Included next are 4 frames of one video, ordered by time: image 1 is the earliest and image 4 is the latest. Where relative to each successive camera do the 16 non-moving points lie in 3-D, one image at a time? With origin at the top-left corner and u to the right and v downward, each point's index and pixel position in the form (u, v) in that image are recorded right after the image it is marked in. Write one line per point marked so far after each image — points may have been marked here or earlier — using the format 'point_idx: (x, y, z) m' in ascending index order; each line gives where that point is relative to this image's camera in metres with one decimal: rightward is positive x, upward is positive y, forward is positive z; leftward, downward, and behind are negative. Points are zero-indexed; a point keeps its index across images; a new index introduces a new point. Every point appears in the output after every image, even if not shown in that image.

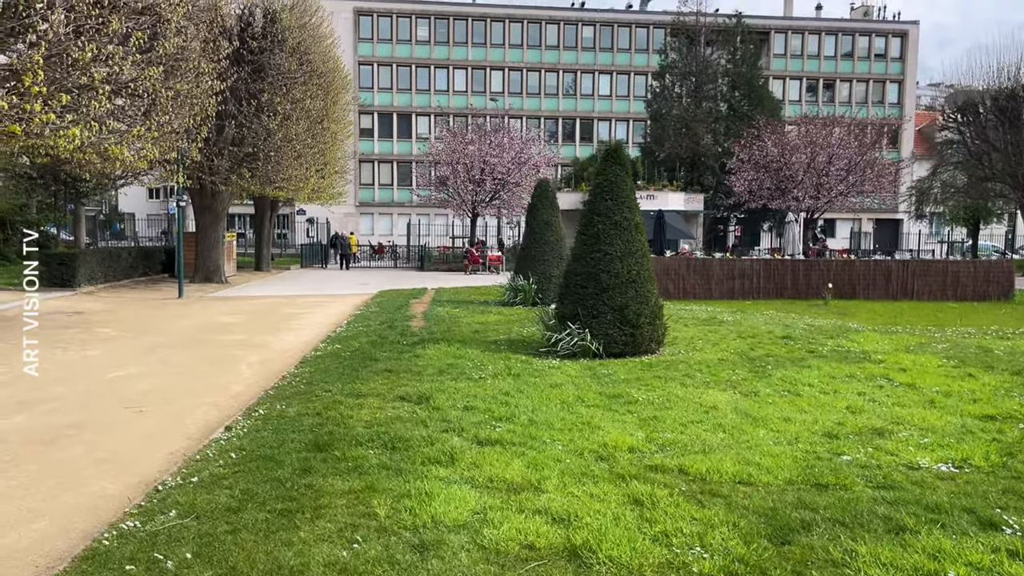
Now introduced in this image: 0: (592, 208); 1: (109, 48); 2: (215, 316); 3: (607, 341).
0: (+1.1, +1.1, +10.9) m
1: (-6.3, +3.7, +12.3) m
2: (-6.6, -0.6, +17.6) m
3: (+1.3, -0.7, +10.4) m
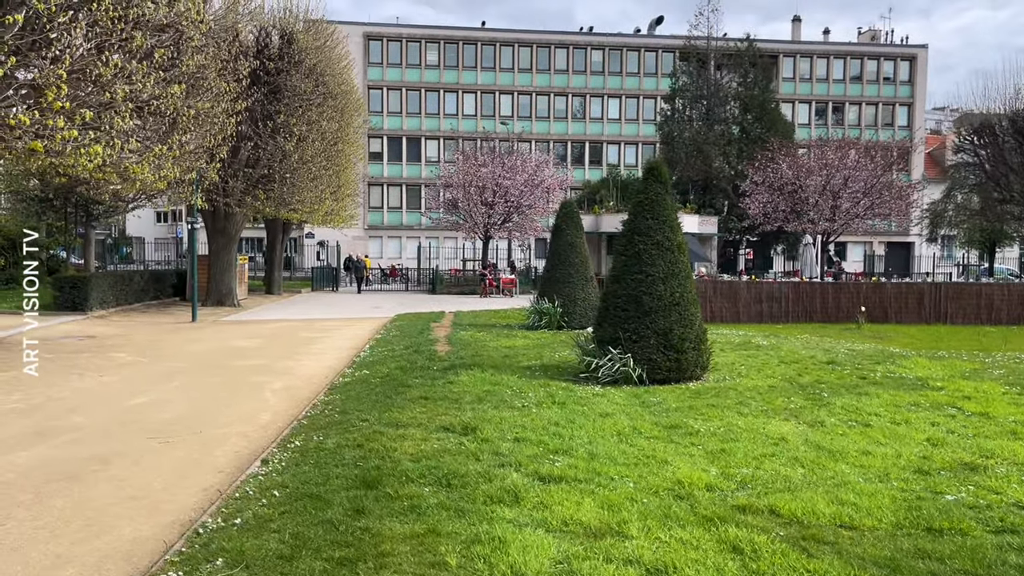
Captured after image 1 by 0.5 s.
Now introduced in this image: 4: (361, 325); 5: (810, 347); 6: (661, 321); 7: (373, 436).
0: (+1.6, +0.8, +10.5) m
1: (-5.8, +3.4, +12.0) m
2: (-6.1, -1.1, +17.1) m
3: (+1.7, -1.0, +10.0) m
4: (-3.8, -0.9, +19.8) m
5: (+5.2, -1.0, +13.8) m
6: (+1.9, -0.4, +10.0) m
7: (-1.3, -1.3, +7.1) m
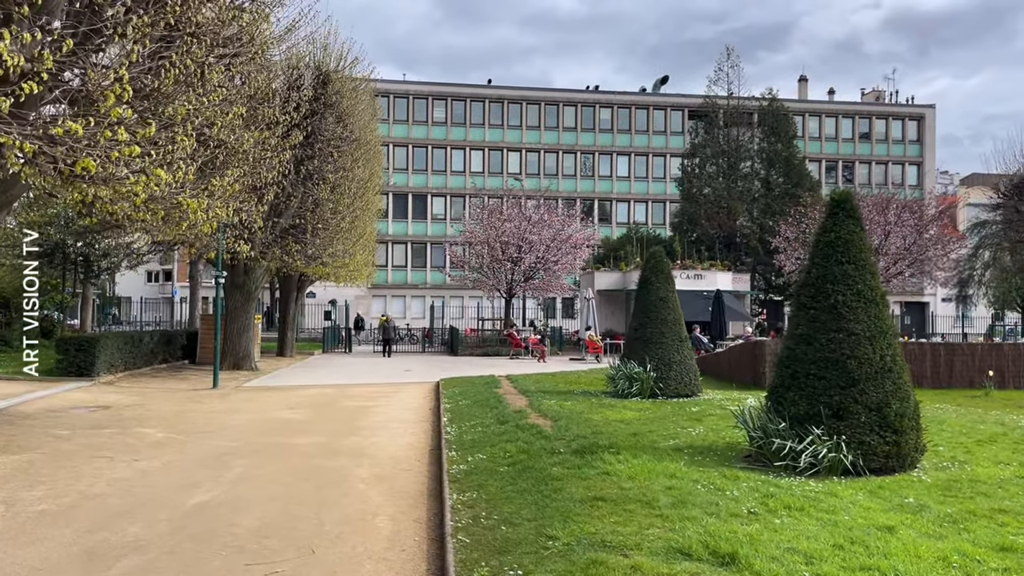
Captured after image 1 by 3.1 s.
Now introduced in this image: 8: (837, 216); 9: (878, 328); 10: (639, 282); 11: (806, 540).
0: (+3.3, +0.1, +8.5) m
1: (-4.1, +2.6, +10.0) m
2: (-4.5, -2.3, +14.8) m
3: (+3.5, -1.6, +7.8) m
4: (-2.3, -2.3, +17.5) m
5: (+6.9, -1.9, +11.6) m
6: (+3.6, -1.1, +7.9) m
7: (+0.5, -1.7, +4.9) m
8: (+3.6, +0.8, +8.7) m
9: (+3.8, -0.4, +8.1) m
10: (+2.5, +0.1, +15.4) m
11: (+2.0, -1.7, +5.3) m
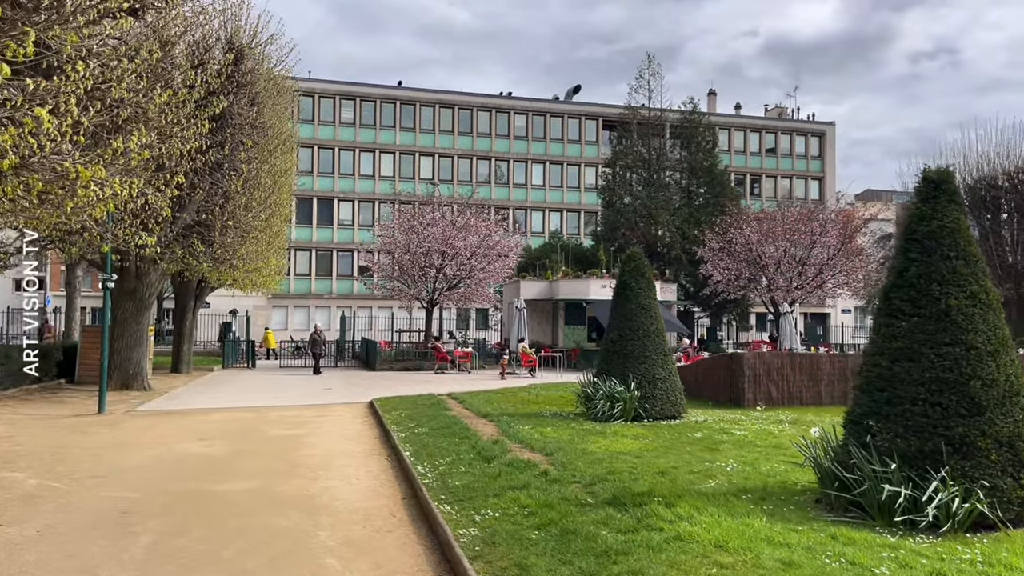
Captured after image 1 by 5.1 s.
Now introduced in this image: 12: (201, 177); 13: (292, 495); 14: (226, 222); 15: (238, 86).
0: (+3.5, +0.1, +6.8) m
1: (-4.0, +2.6, +7.3) m
2: (-5.1, -2.4, +12.0) m
3: (+3.7, -1.6, +6.1) m
4: (-3.2, -2.4, +15.0) m
5: (+6.6, -2.0, +10.3) m
6: (+3.9, -1.1, +6.2) m
7: (+1.2, -1.7, +2.8) m
8: (+3.7, +0.7, +7.0) m
9: (+4.0, -0.5, +6.5) m
10: (+1.8, 0.0, +13.6) m
11: (+2.6, -1.7, +3.4) m
12: (-7.3, +2.6, +18.5) m
13: (-2.4, -2.2, +8.4) m
14: (-6.9, +1.6, +19.0) m
15: (-6.8, +5.0, +19.3) m
